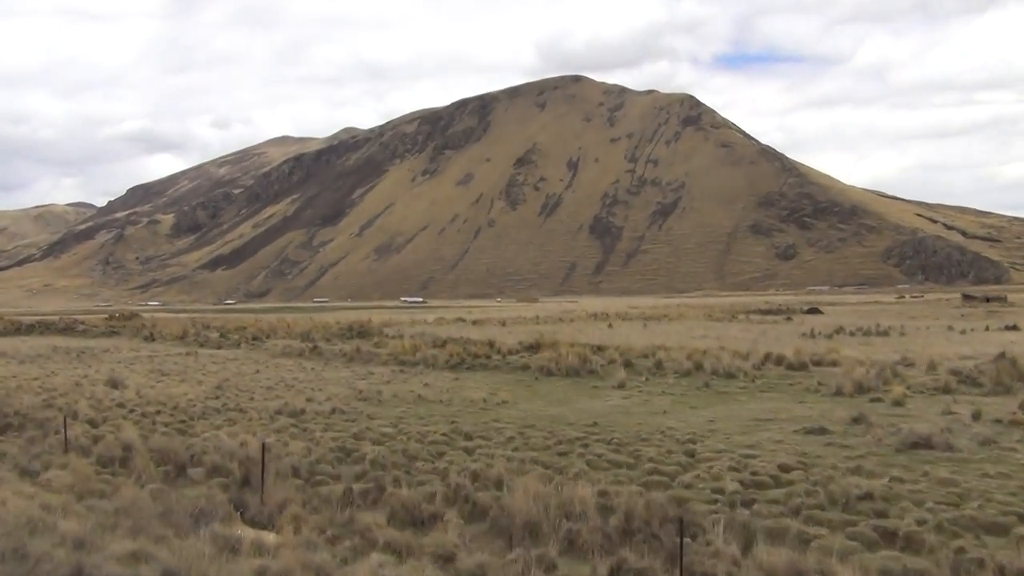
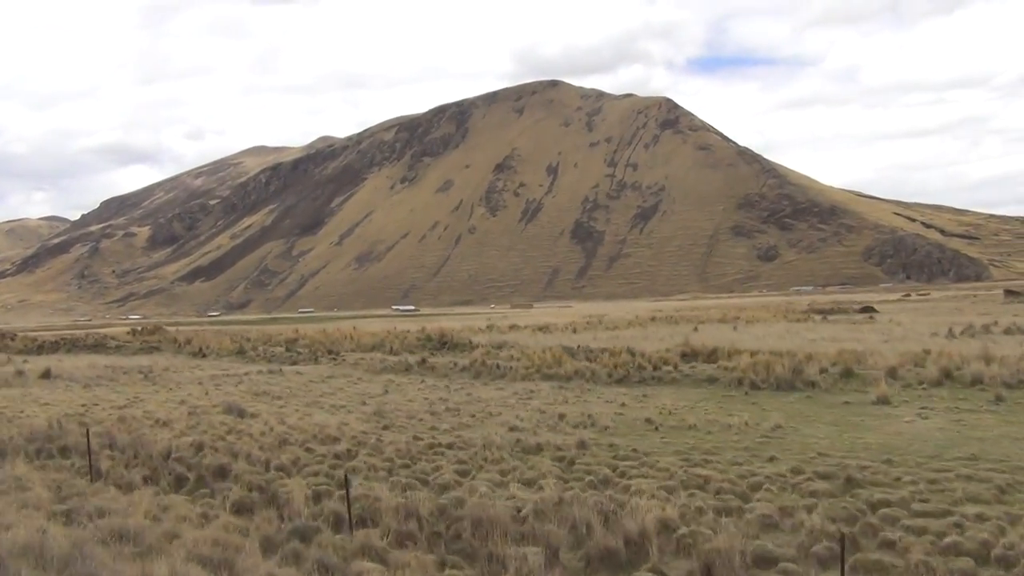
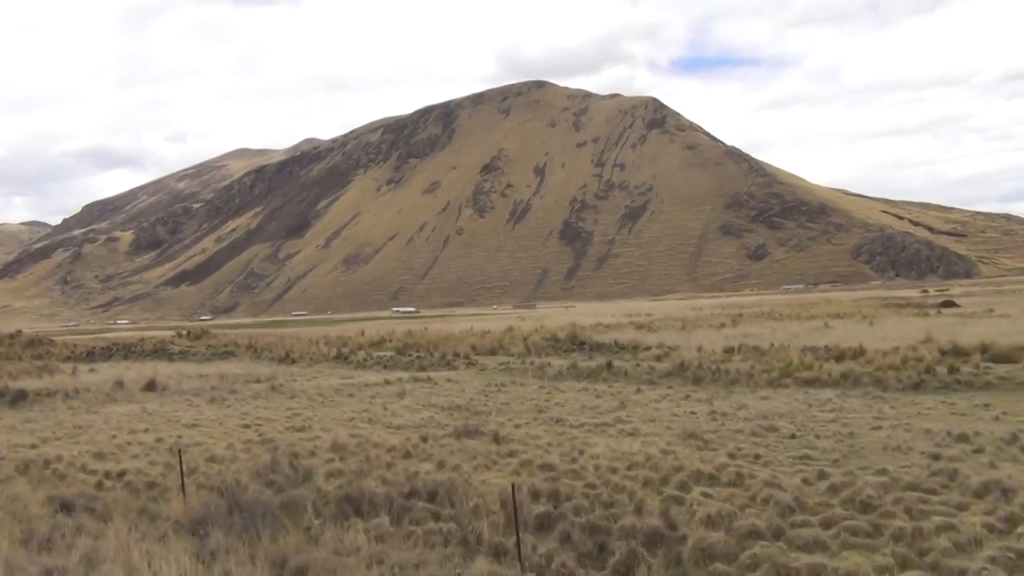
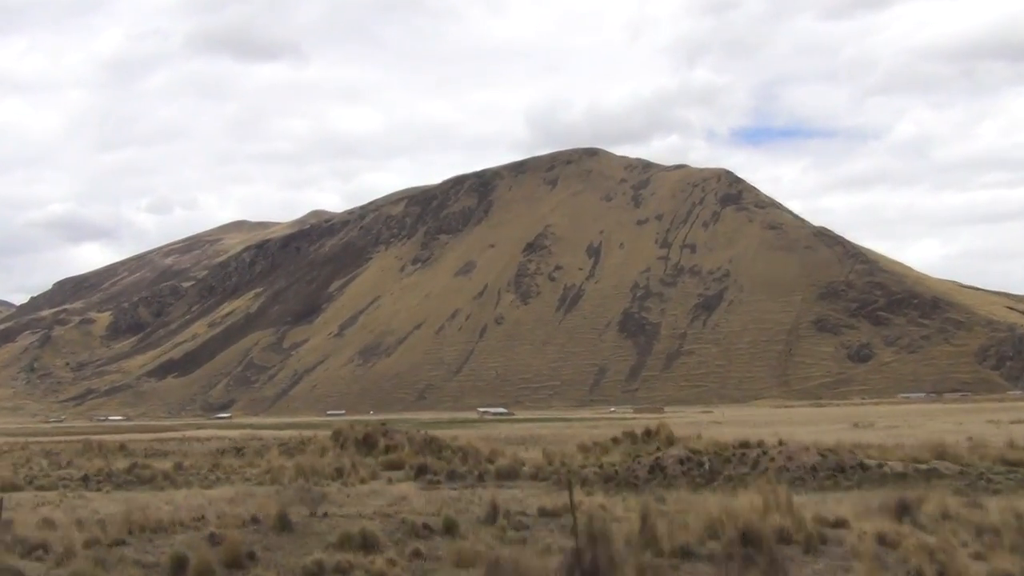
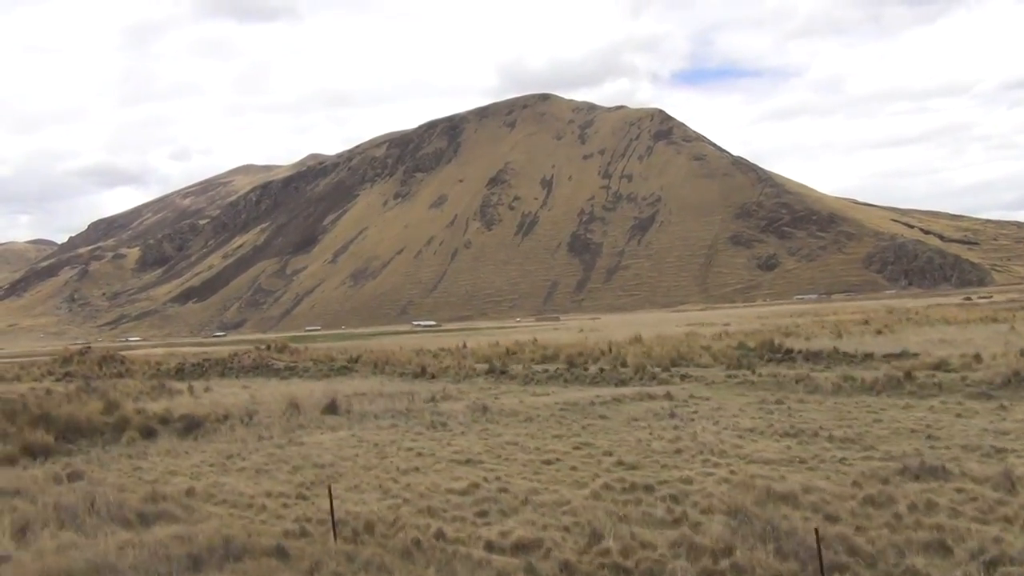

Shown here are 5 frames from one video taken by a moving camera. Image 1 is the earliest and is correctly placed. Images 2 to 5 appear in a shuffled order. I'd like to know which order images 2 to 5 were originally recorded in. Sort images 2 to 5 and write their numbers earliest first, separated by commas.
2, 3, 5, 4
